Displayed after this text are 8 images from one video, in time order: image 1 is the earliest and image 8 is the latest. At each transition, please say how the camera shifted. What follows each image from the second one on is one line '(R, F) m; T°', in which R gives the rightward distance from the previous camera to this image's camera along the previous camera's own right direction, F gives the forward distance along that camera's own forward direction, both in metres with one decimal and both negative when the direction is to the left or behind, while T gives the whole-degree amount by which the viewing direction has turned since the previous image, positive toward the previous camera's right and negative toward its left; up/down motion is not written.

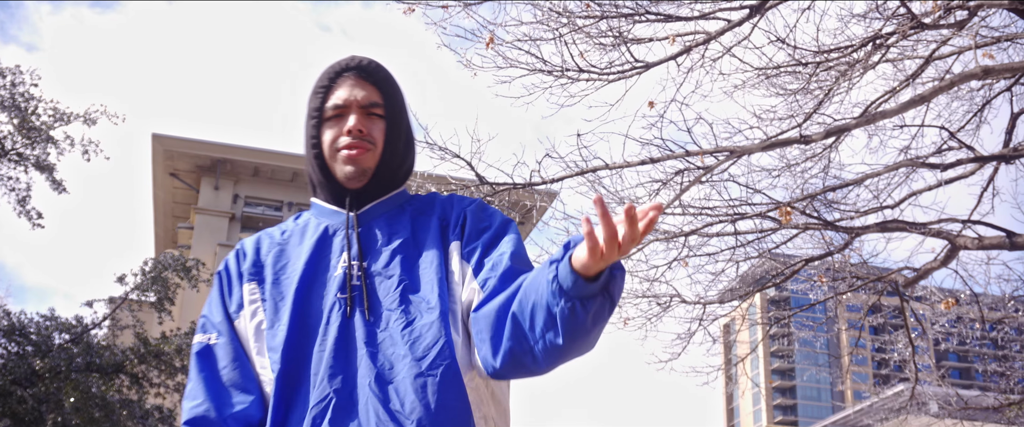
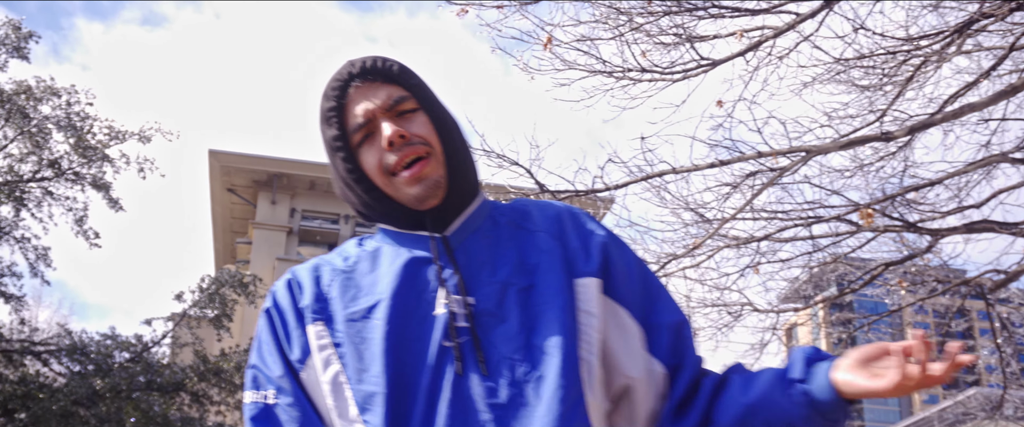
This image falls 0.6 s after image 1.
(-0.1, +0.2) m; -3°
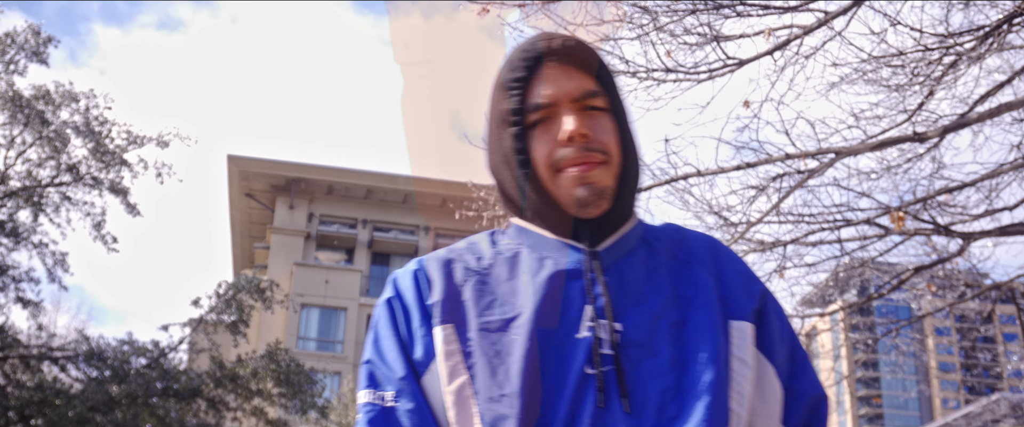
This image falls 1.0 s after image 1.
(0.0, +0.1) m; -1°
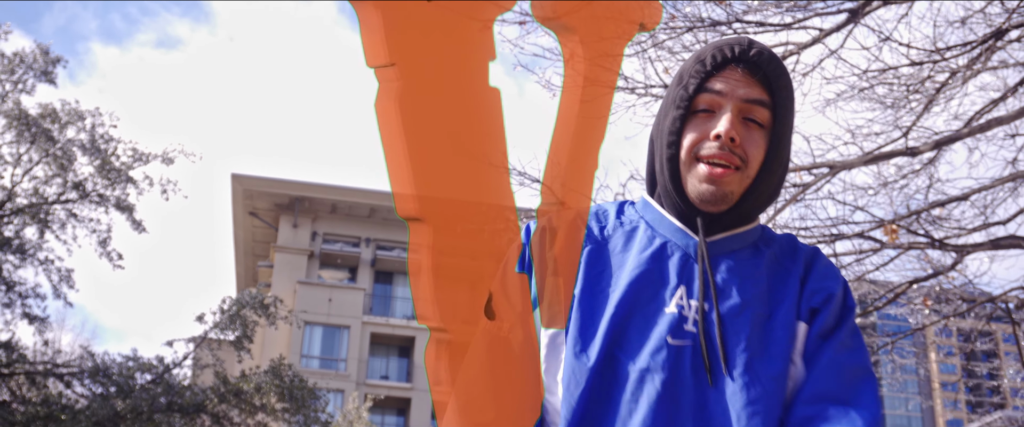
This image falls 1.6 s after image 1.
(0.0, -0.1) m; 0°
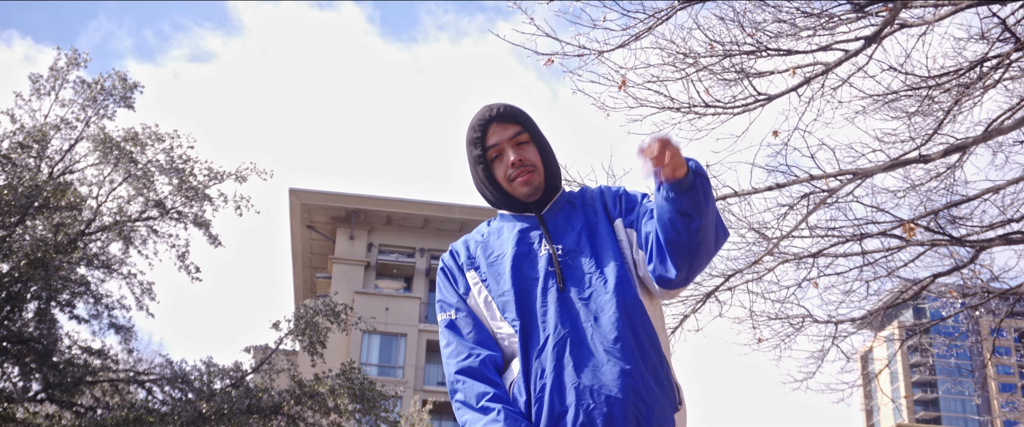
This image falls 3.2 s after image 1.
(-0.1, -0.8) m; -3°
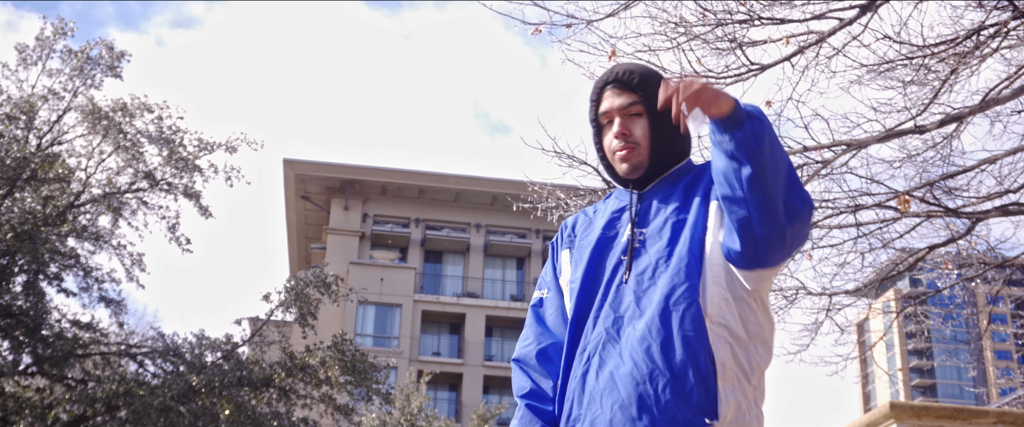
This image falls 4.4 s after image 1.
(+0.1, +0.1) m; 0°
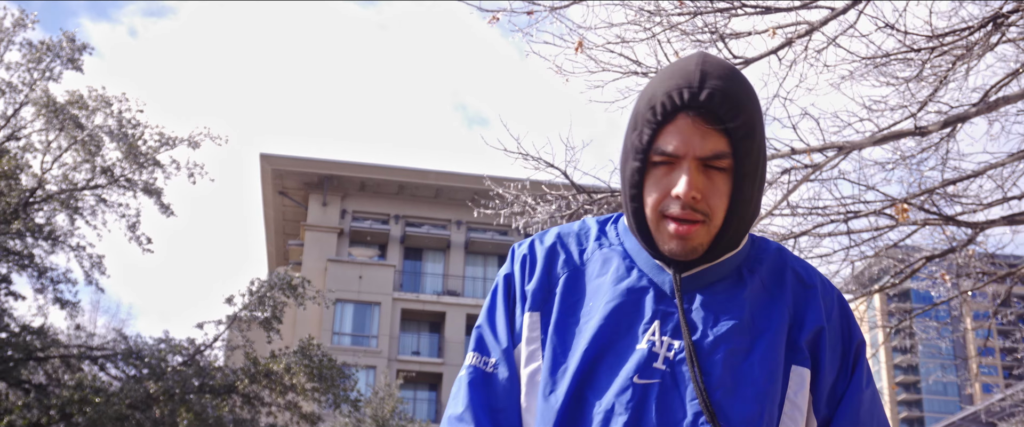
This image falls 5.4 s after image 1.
(+0.2, +0.6) m; +1°
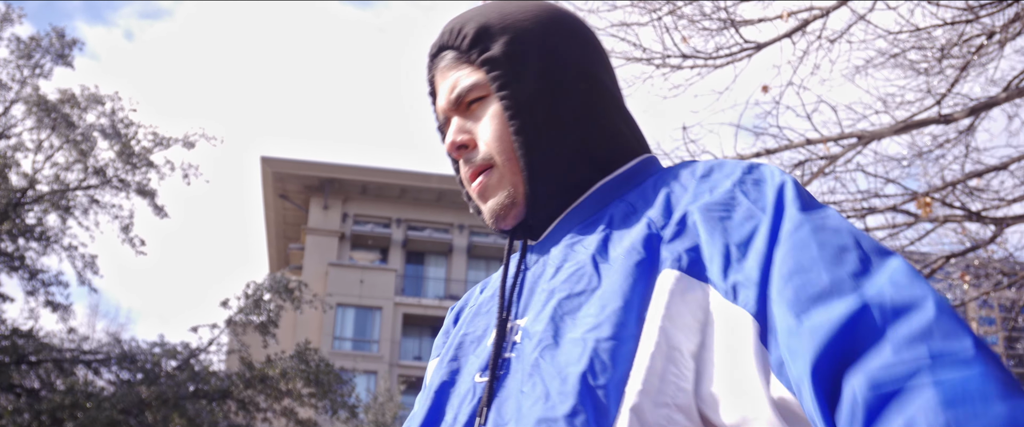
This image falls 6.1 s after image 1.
(0.0, +0.3) m; 0°
